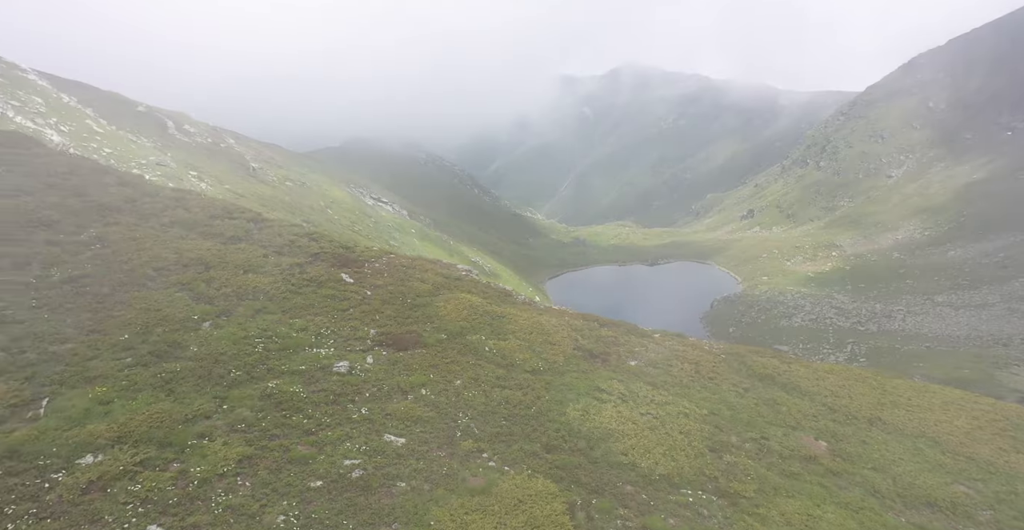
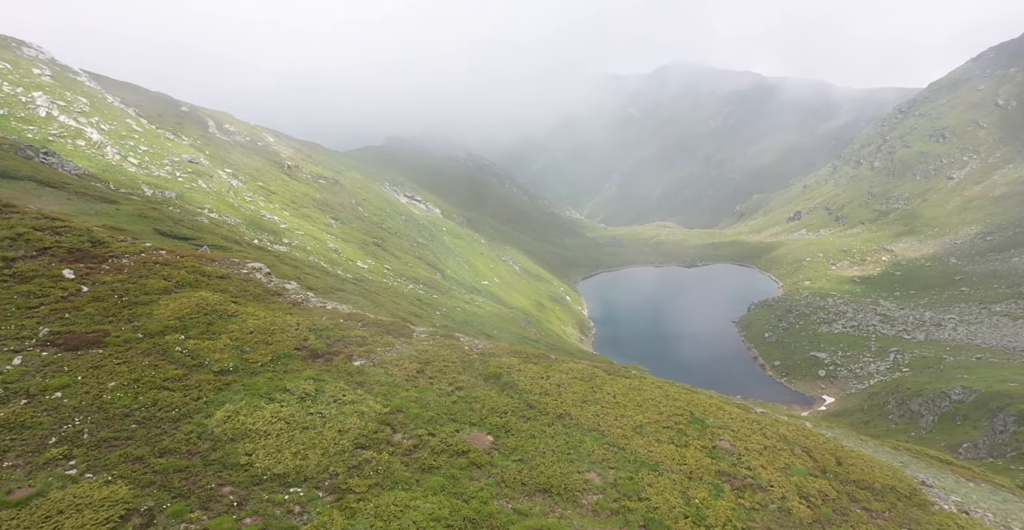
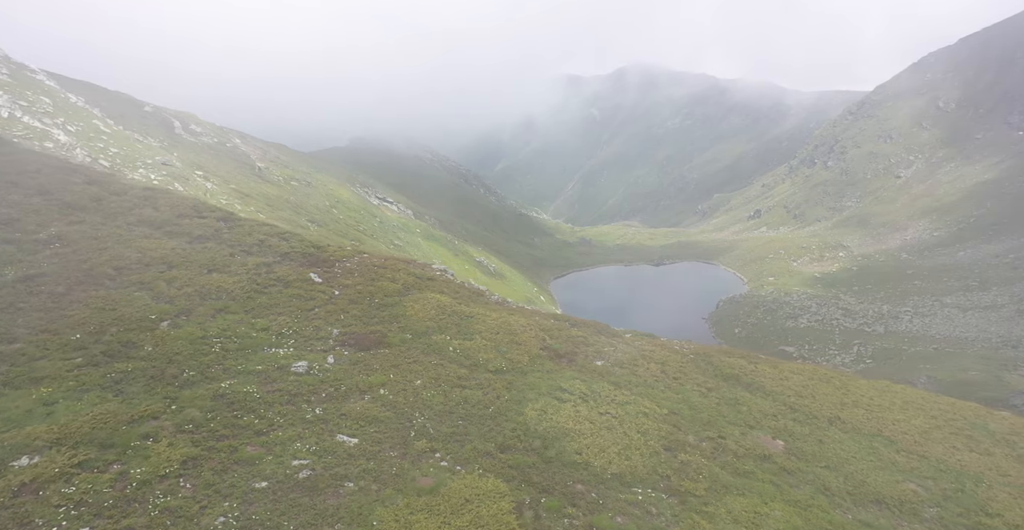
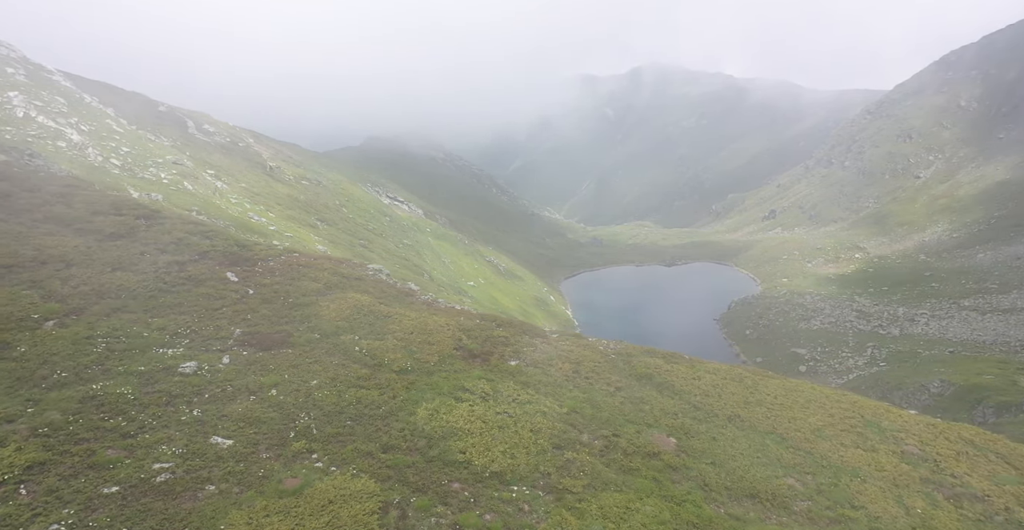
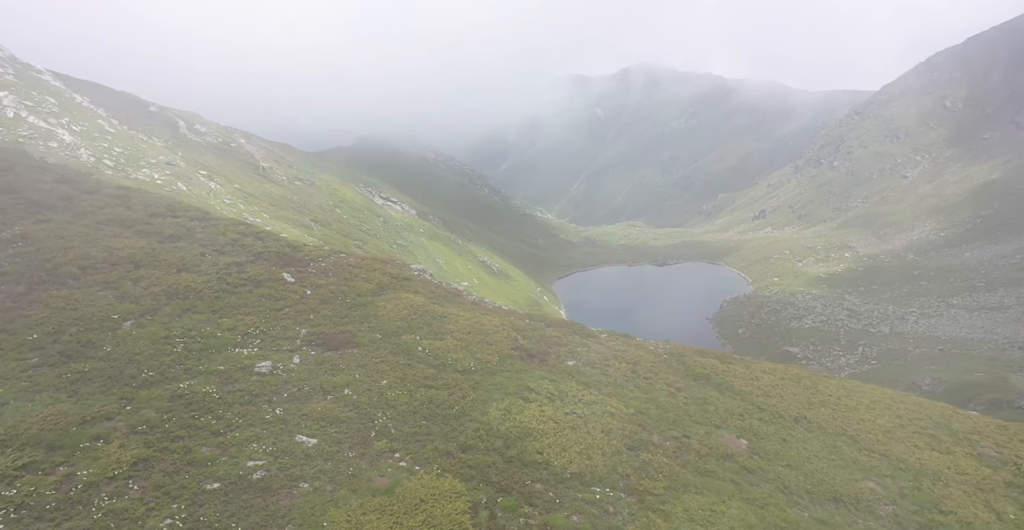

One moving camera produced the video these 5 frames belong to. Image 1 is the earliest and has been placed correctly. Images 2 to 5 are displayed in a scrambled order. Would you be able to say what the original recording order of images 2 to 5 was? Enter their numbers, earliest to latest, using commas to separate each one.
3, 5, 4, 2
